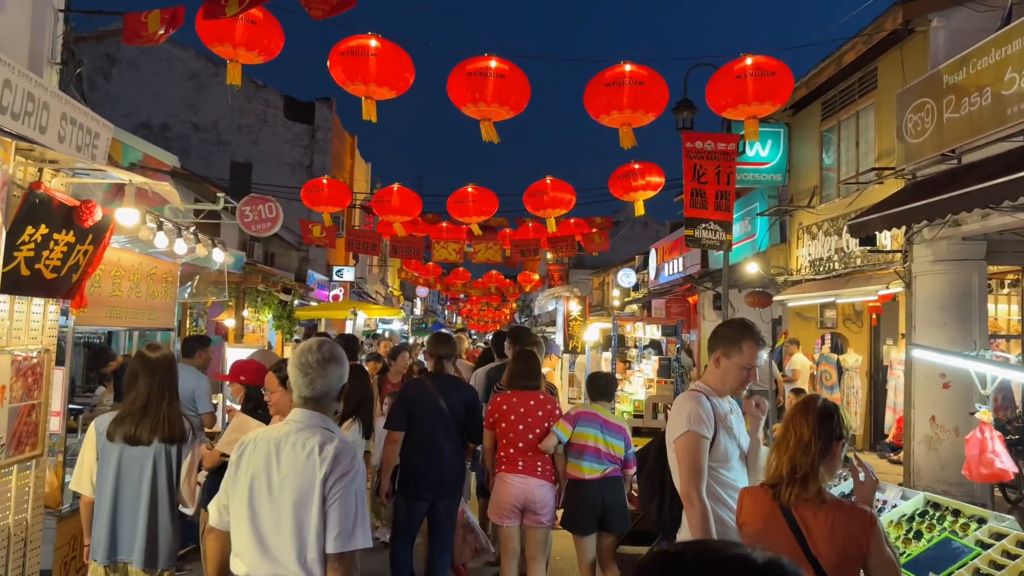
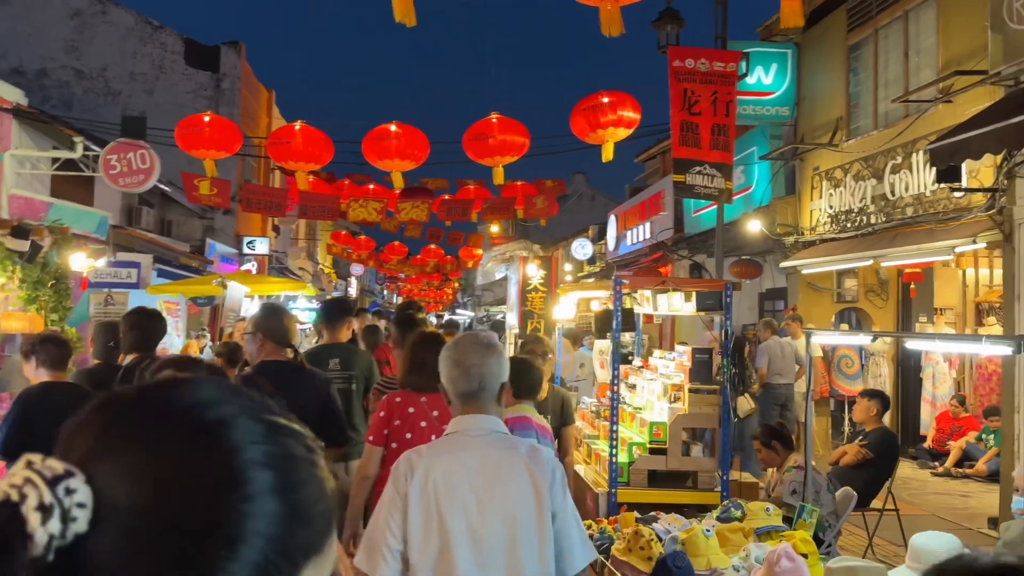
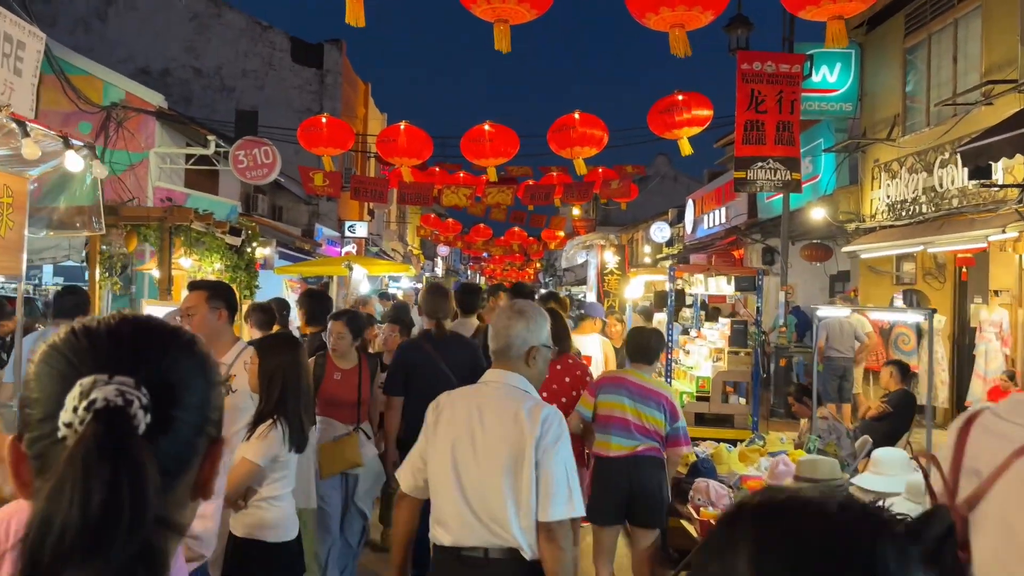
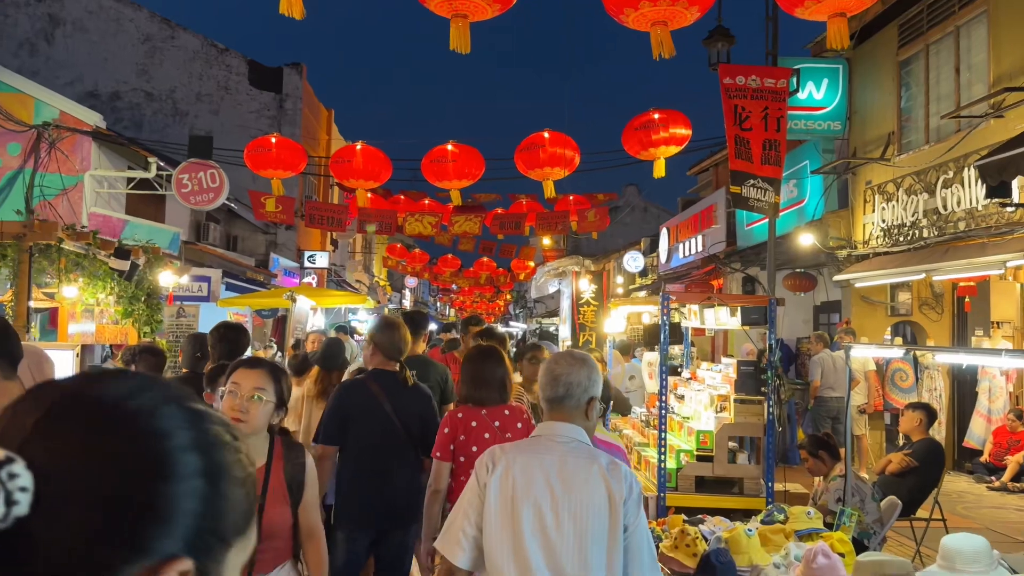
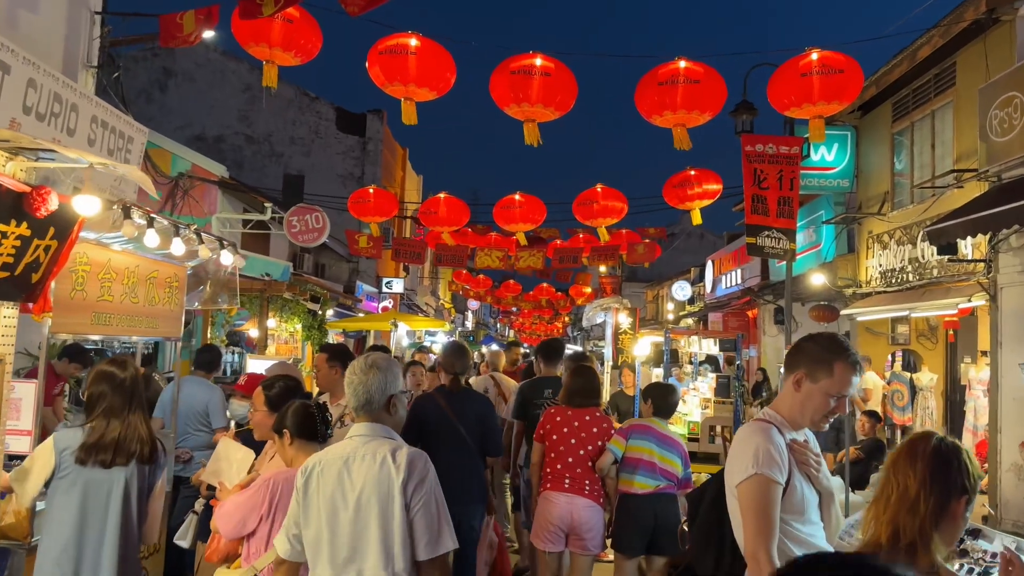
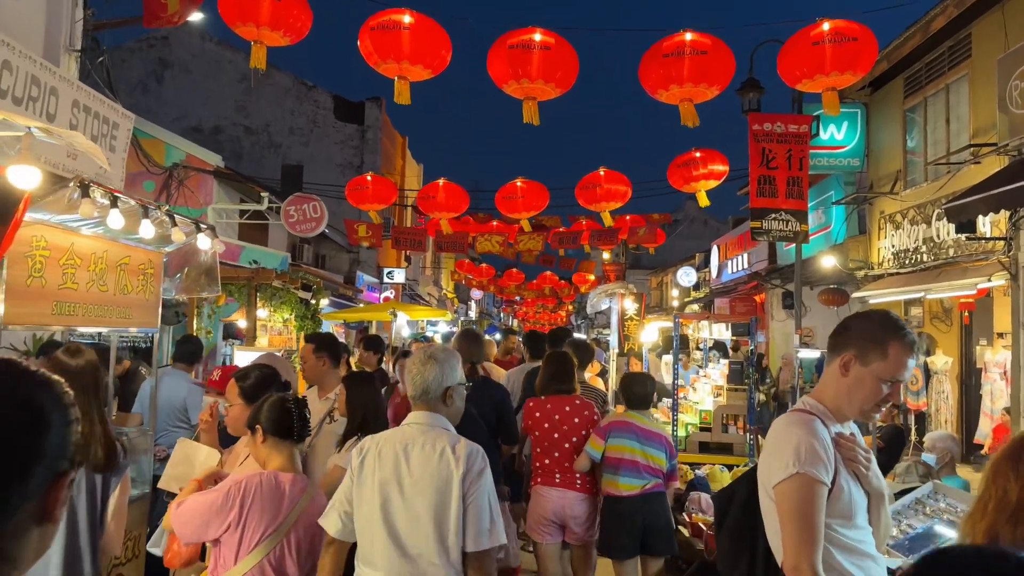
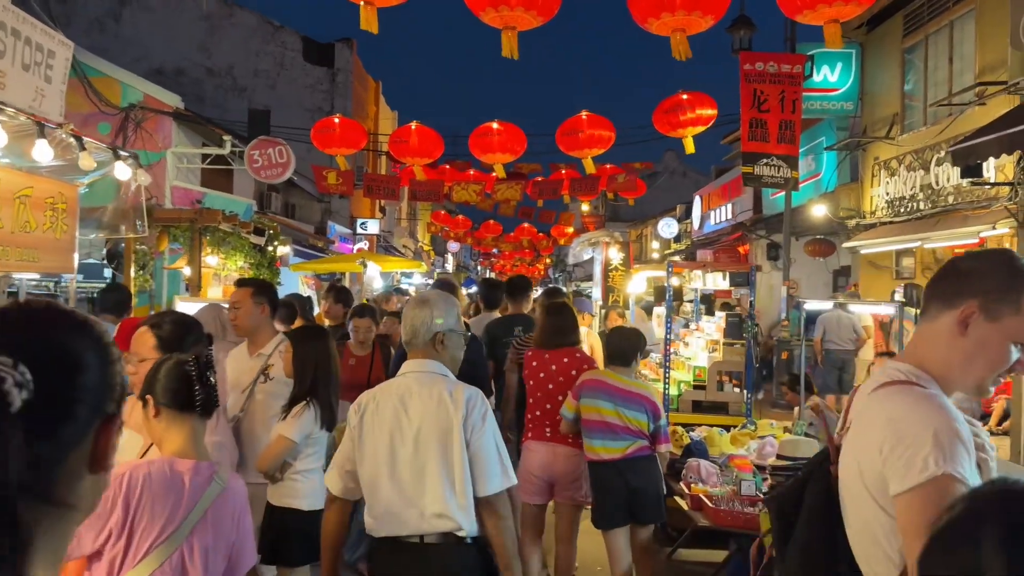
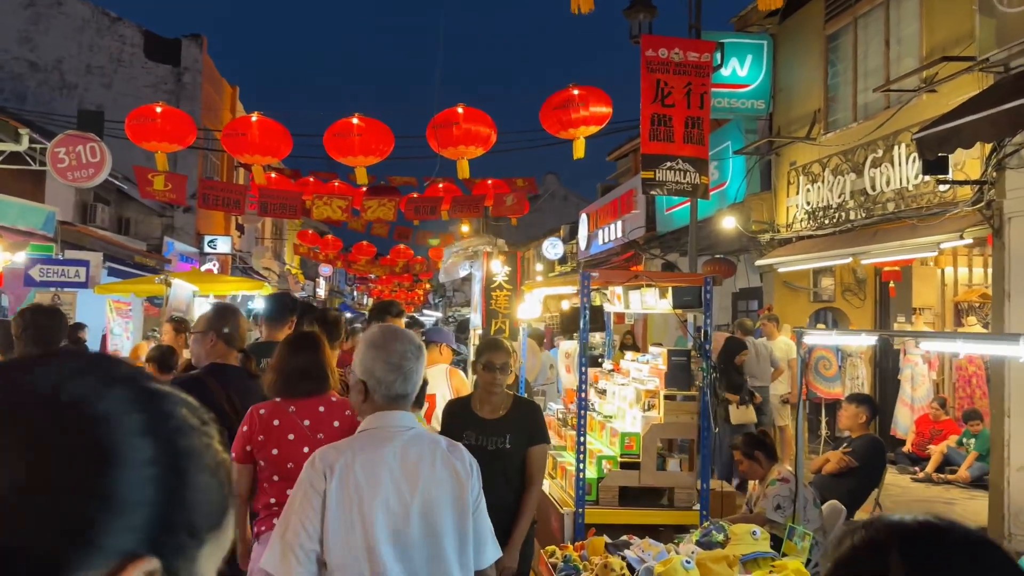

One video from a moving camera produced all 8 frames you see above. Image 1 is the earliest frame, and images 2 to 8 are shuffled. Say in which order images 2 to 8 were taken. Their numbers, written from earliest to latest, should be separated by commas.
5, 6, 7, 3, 4, 2, 8
